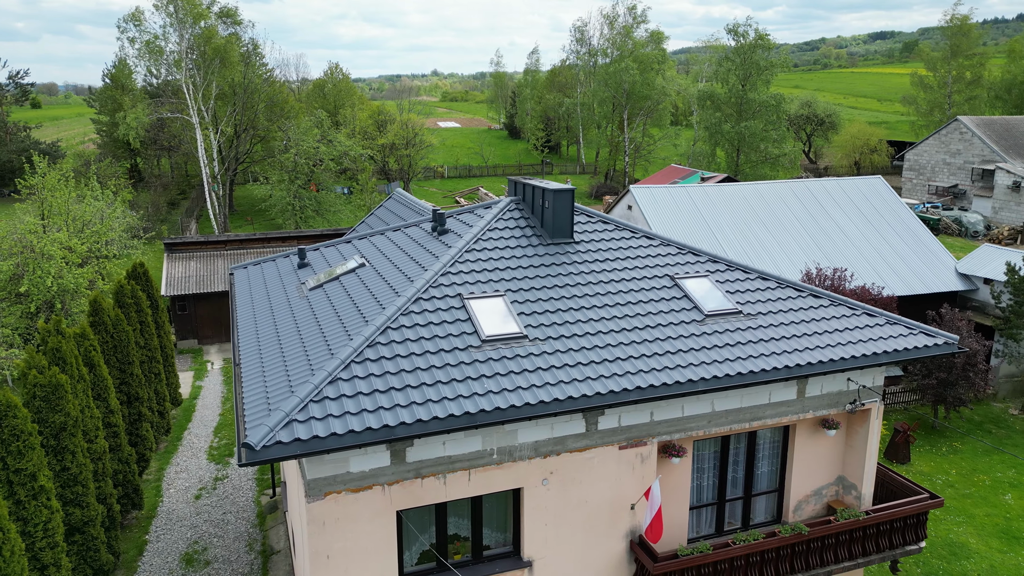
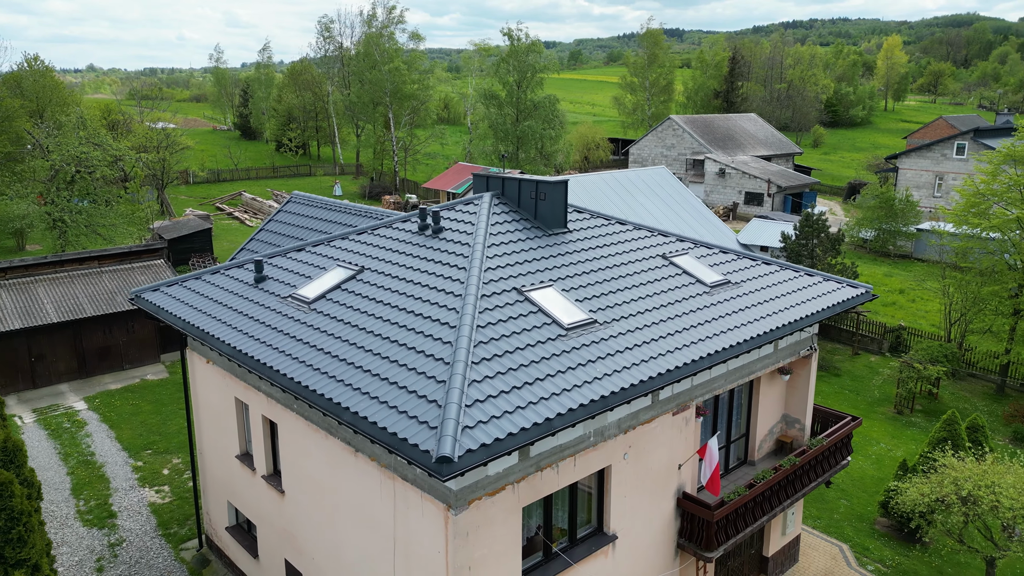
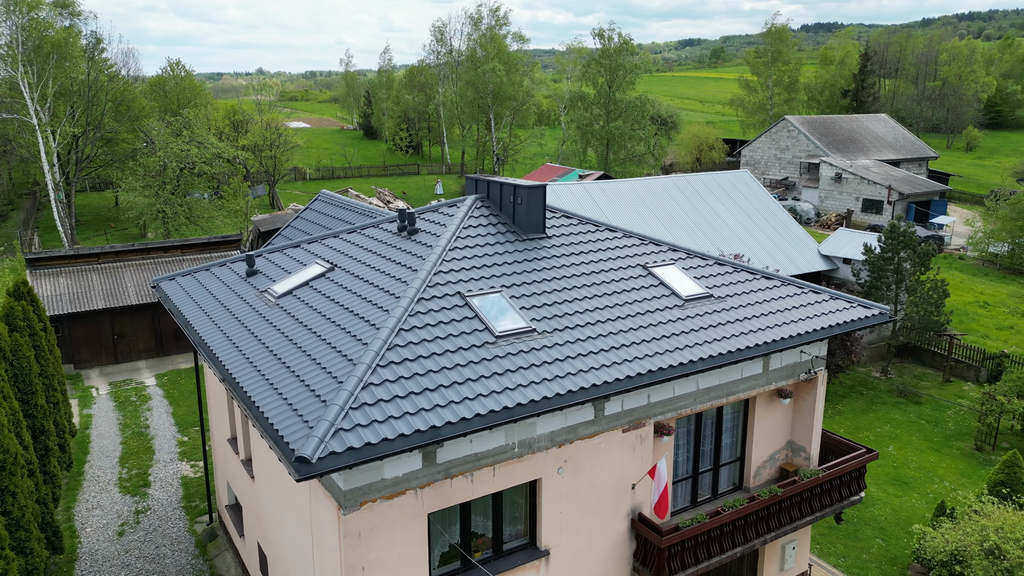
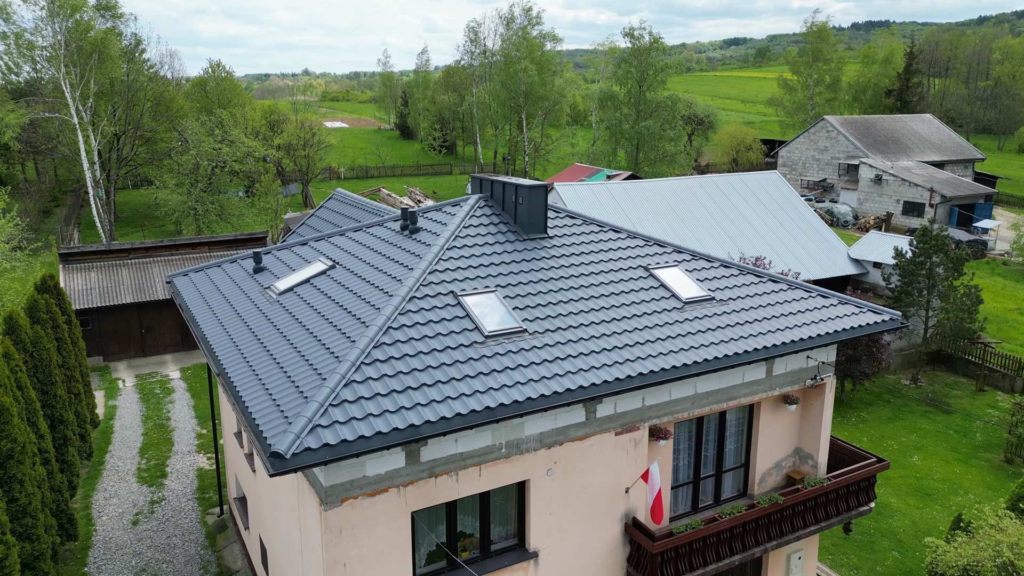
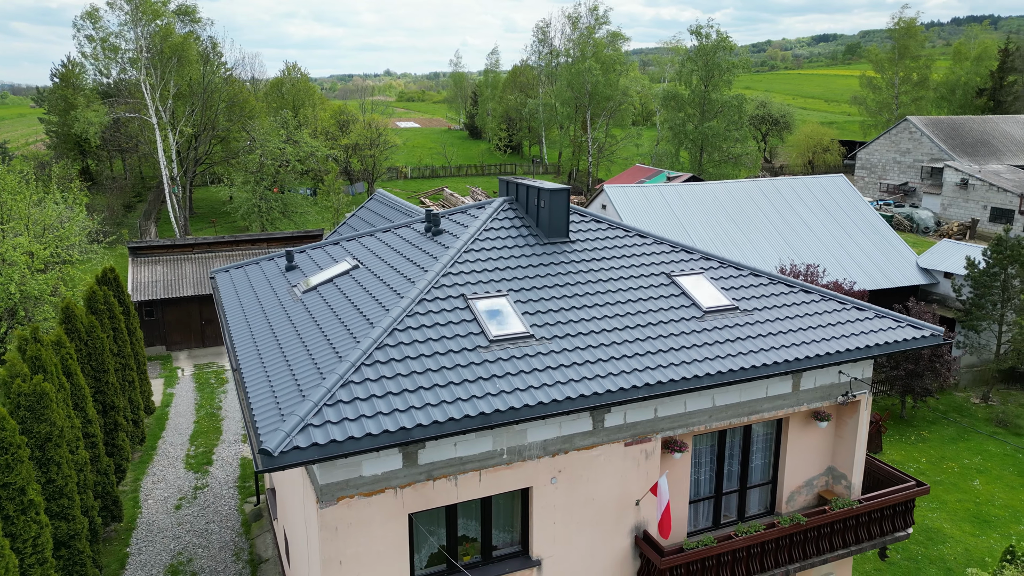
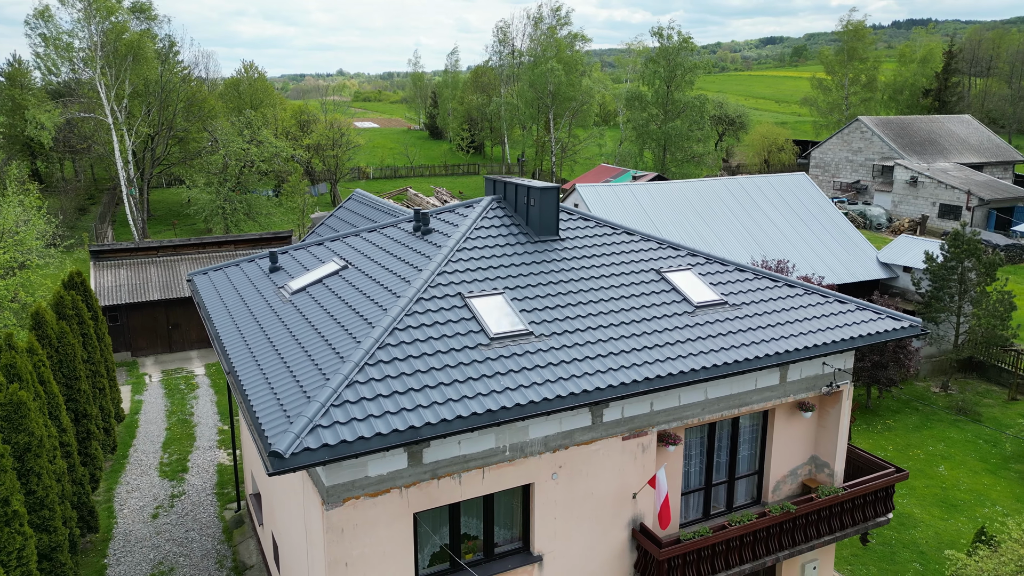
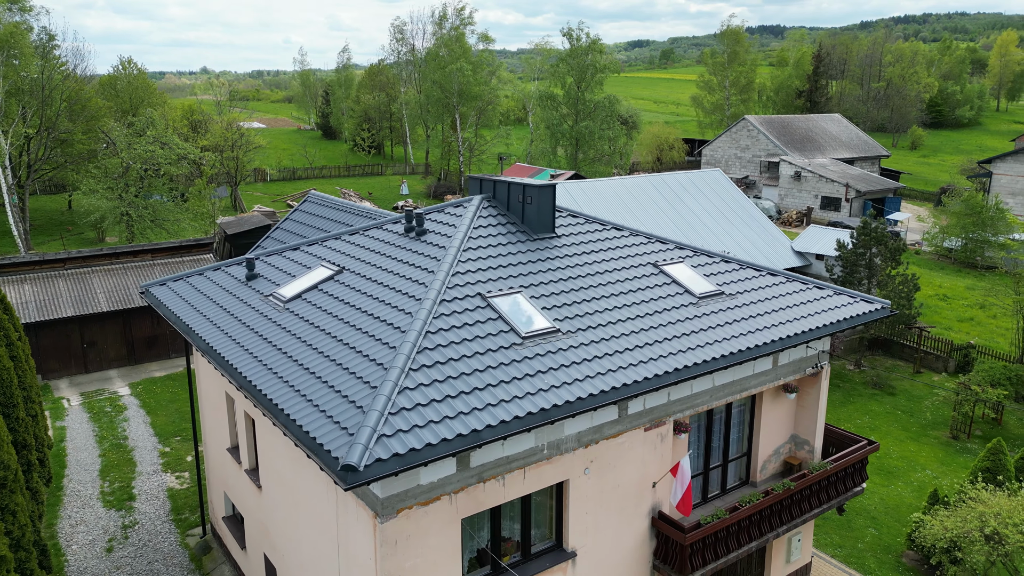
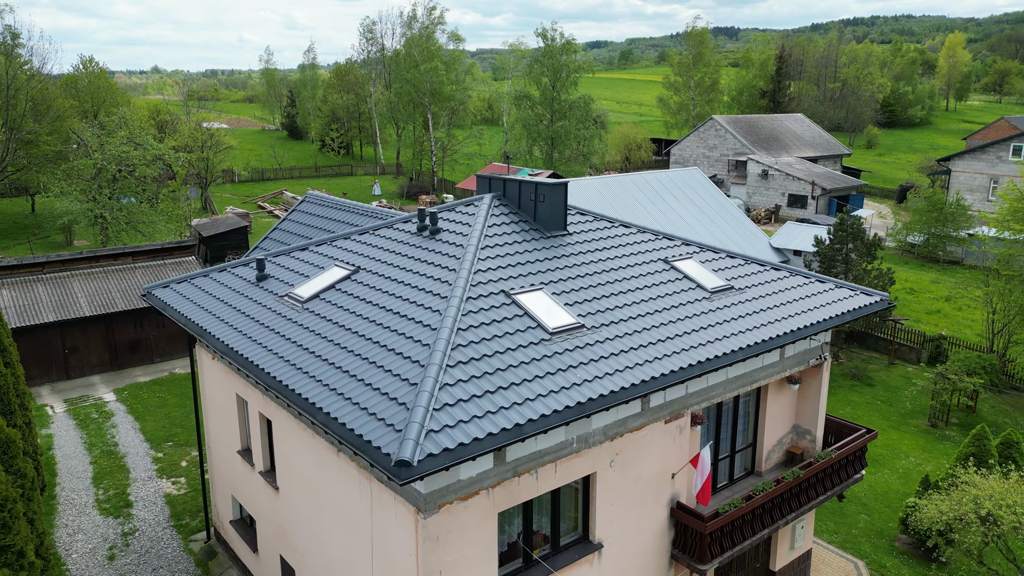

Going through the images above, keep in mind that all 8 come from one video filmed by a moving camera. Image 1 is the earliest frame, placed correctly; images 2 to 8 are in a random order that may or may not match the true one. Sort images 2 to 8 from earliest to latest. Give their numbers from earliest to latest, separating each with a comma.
5, 6, 4, 3, 7, 8, 2
